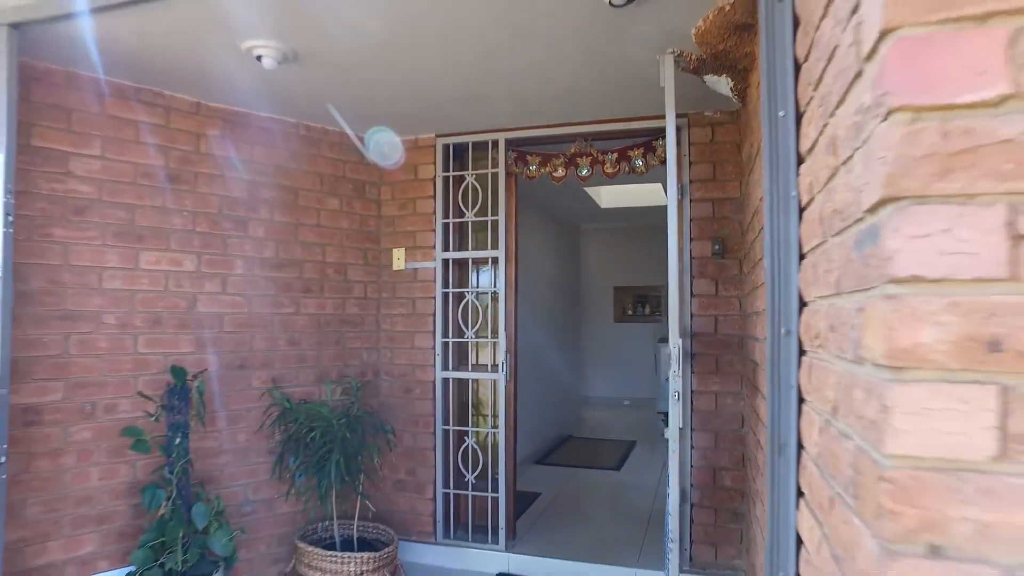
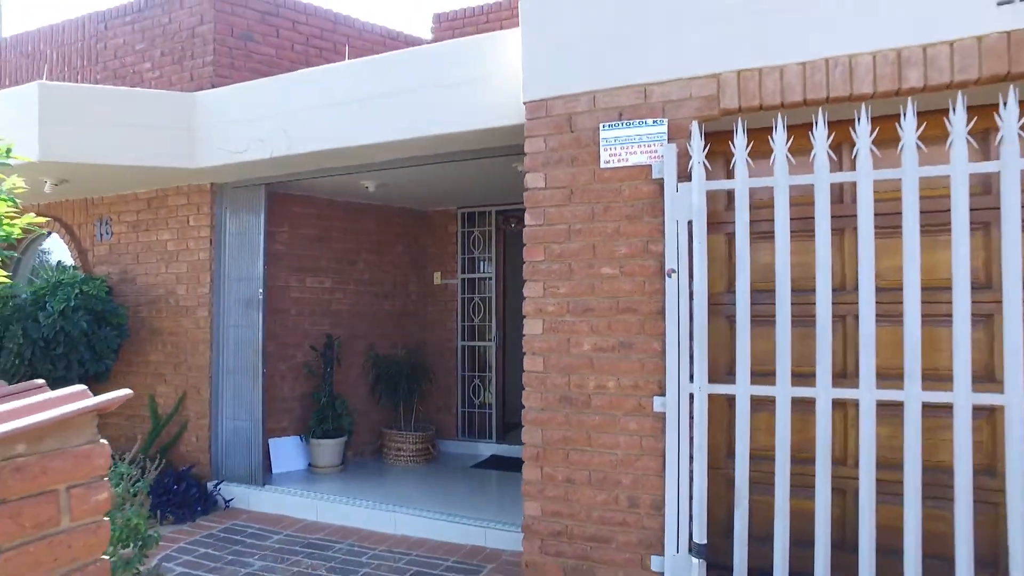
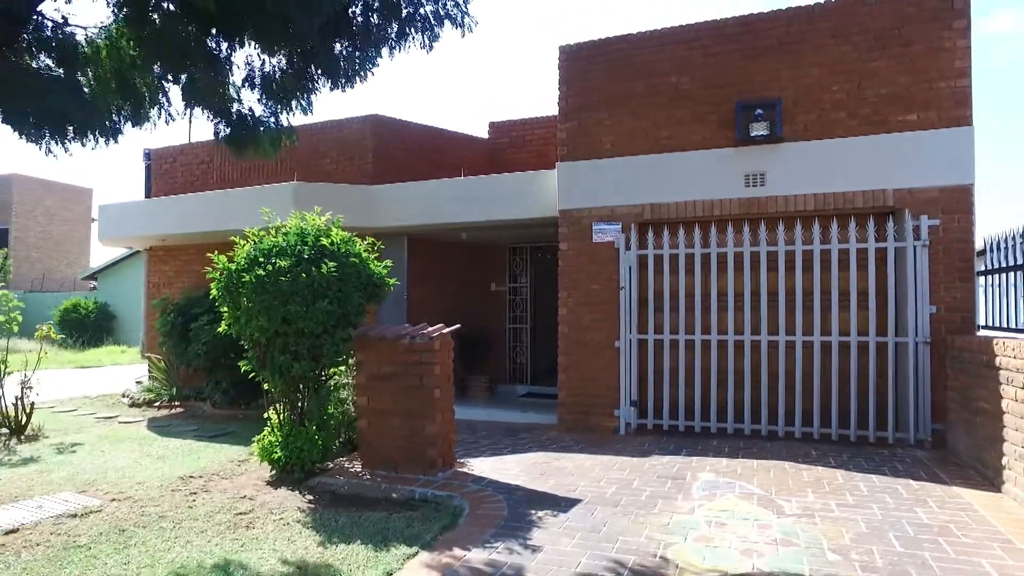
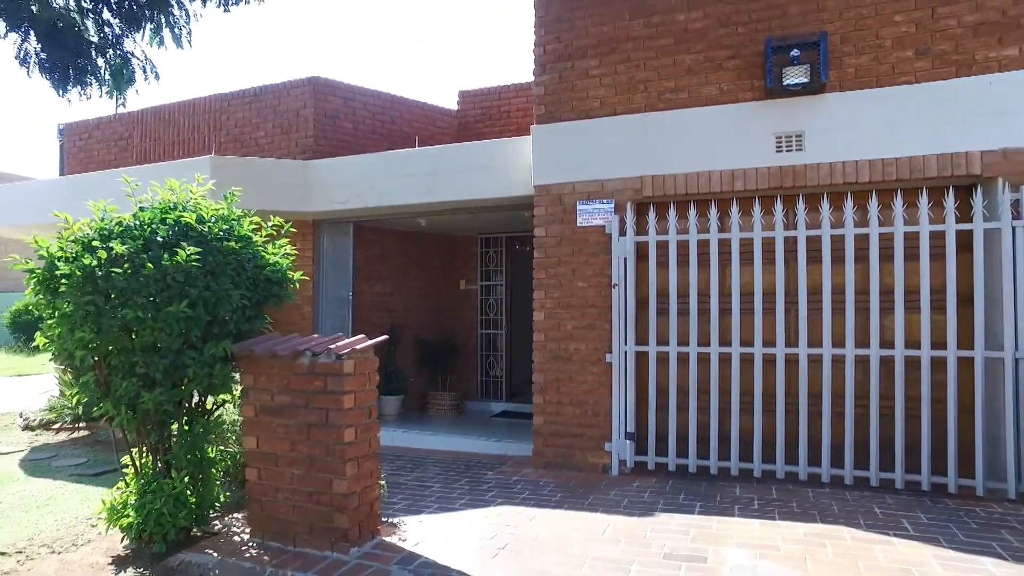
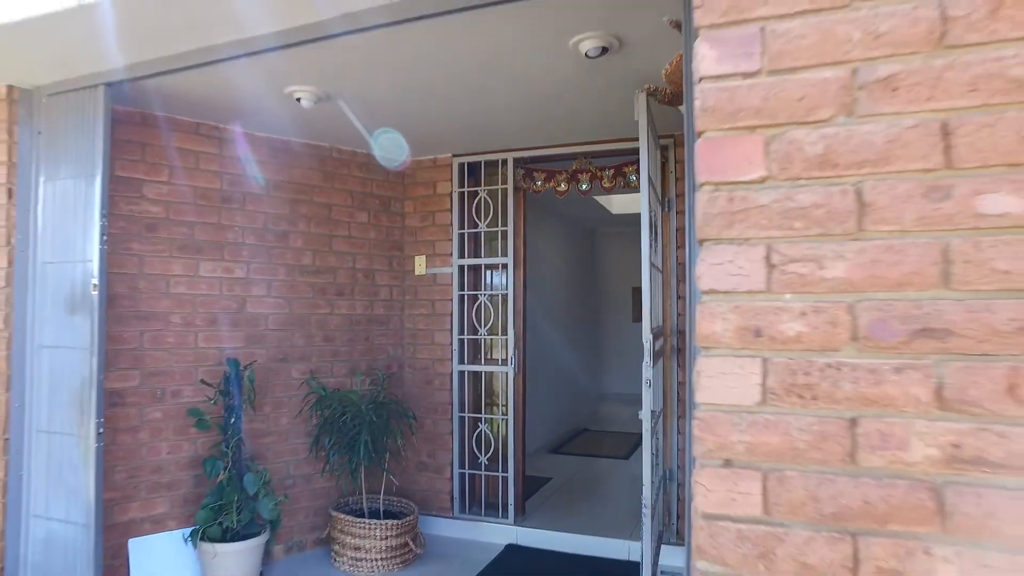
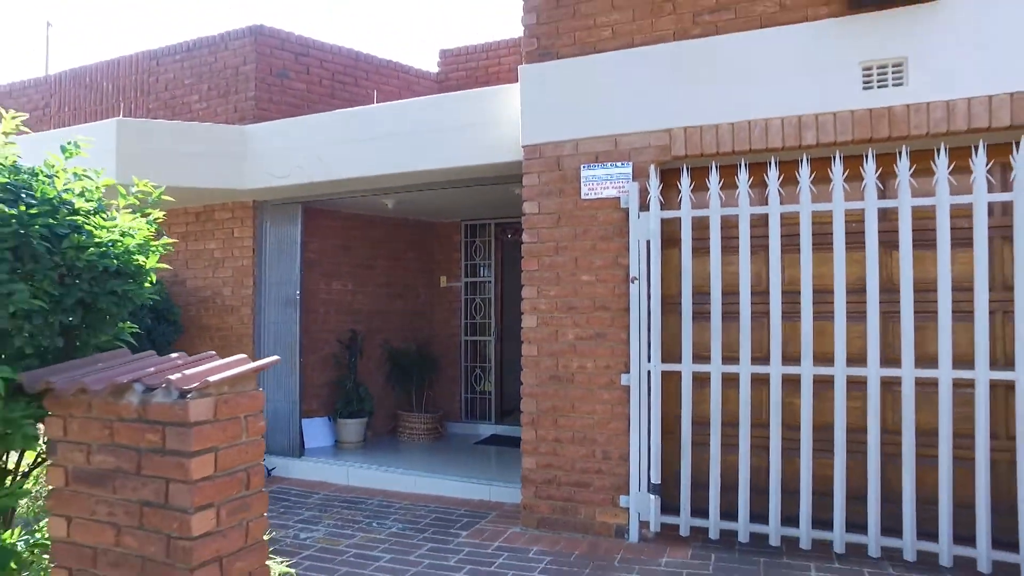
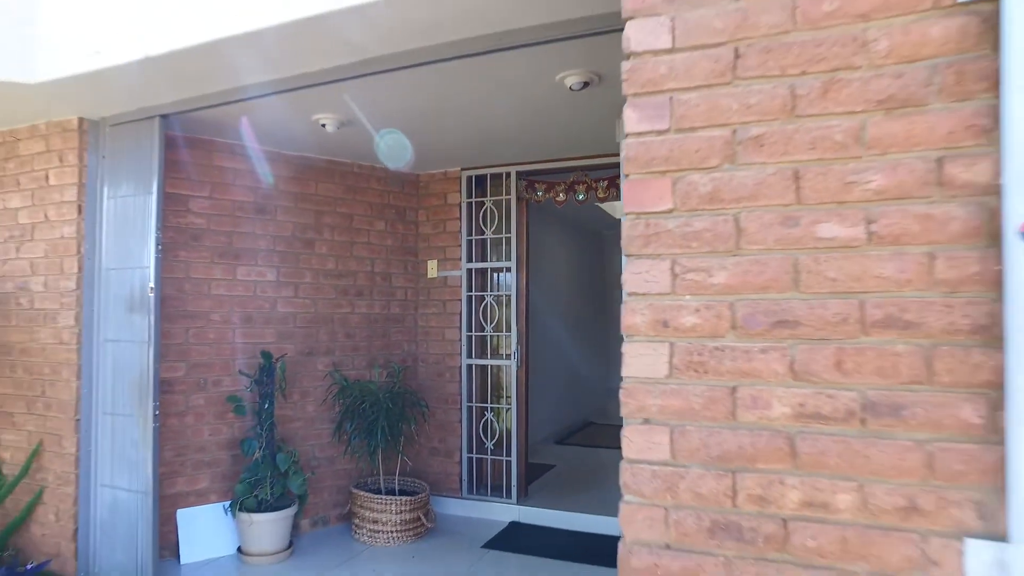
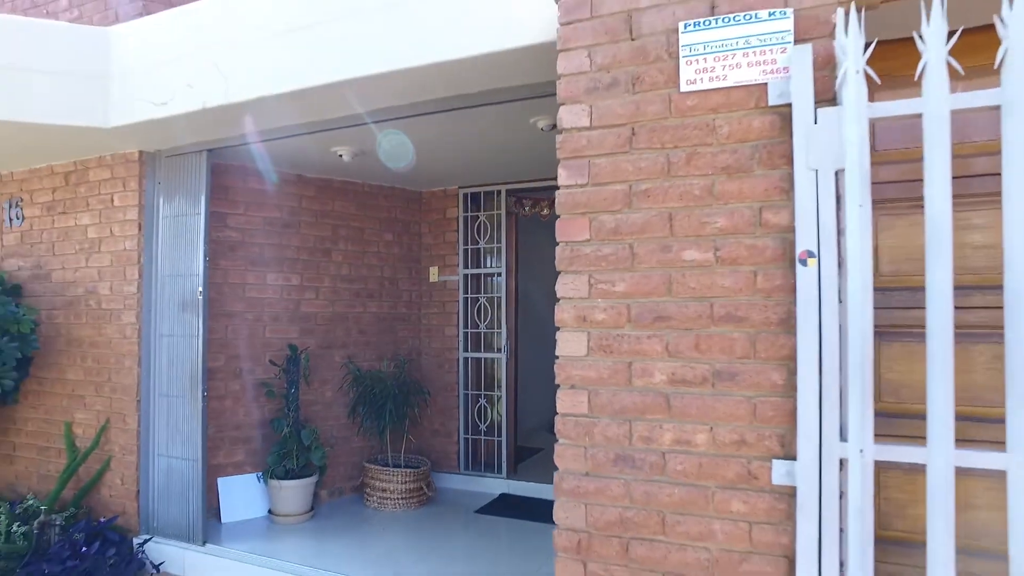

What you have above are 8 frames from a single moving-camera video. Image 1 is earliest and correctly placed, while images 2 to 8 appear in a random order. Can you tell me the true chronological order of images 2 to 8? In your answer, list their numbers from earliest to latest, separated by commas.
5, 7, 8, 2, 6, 4, 3
